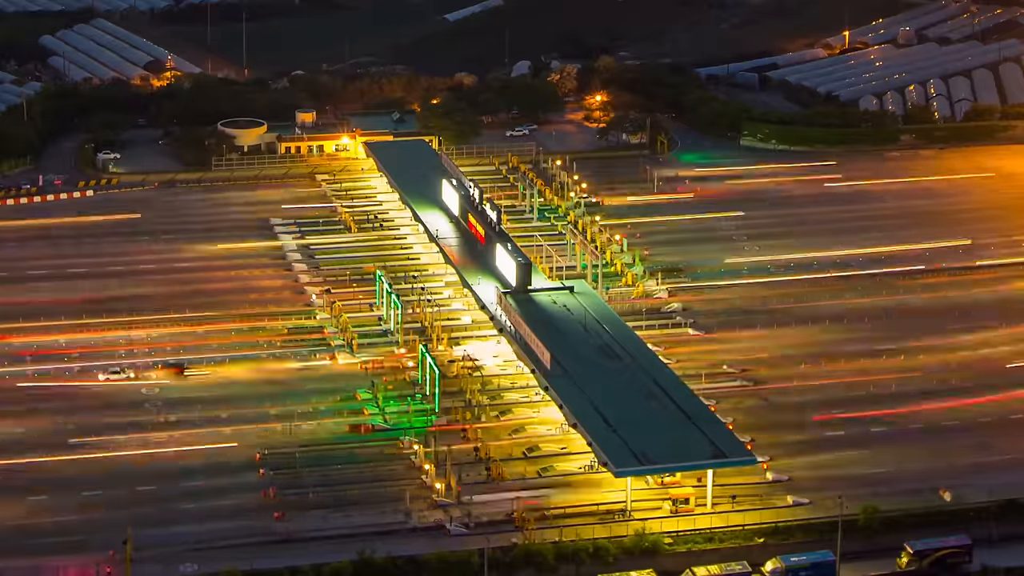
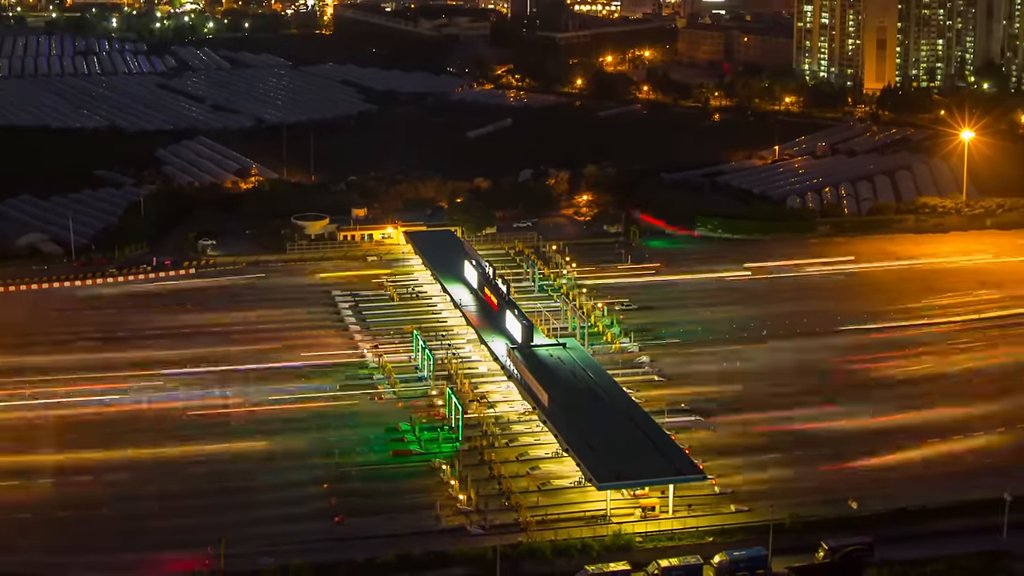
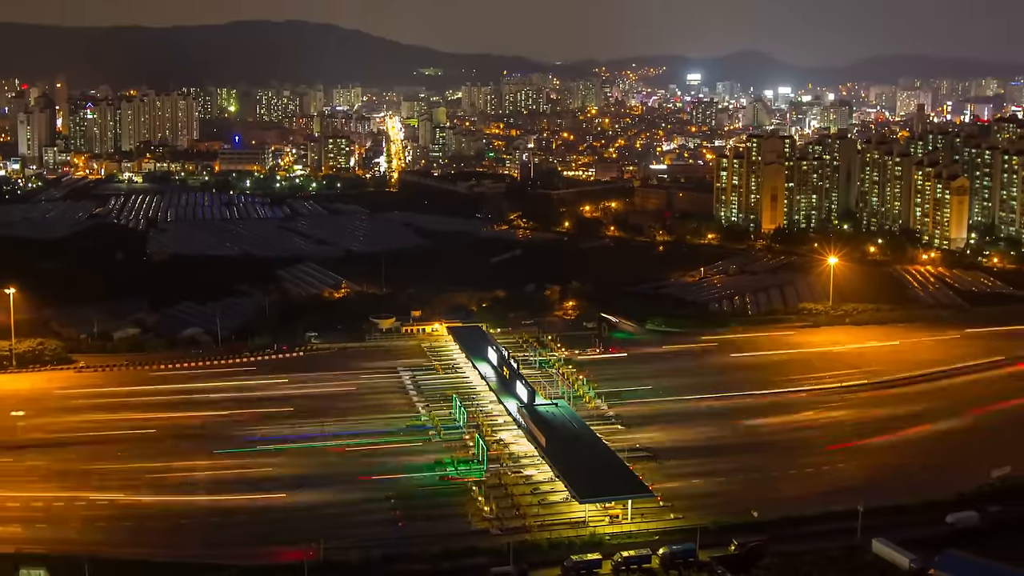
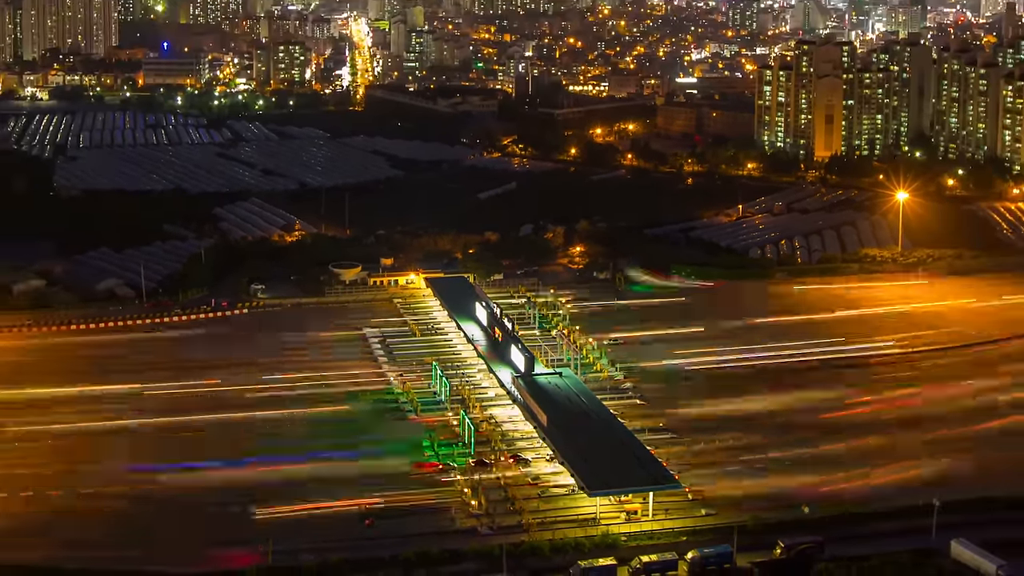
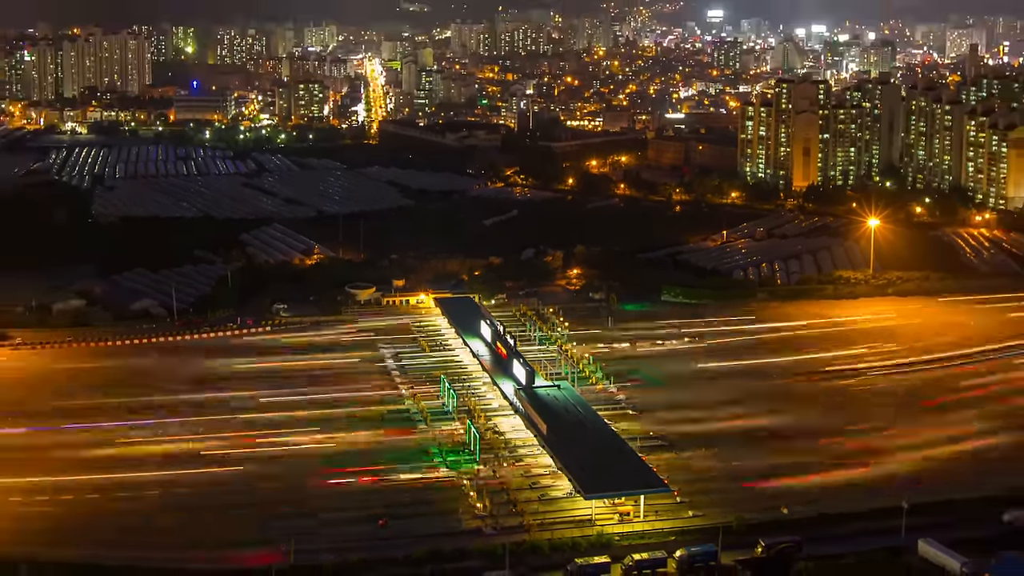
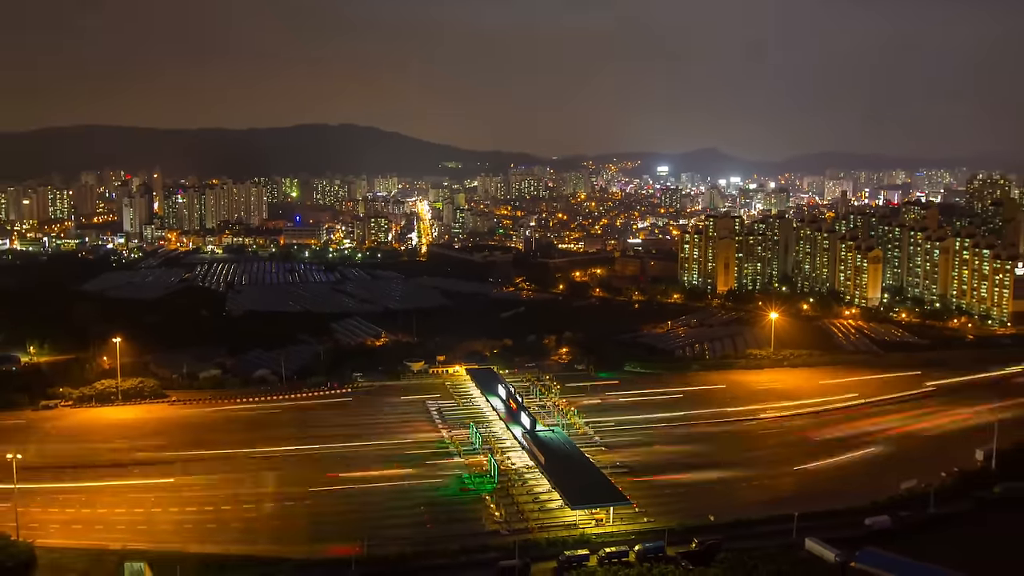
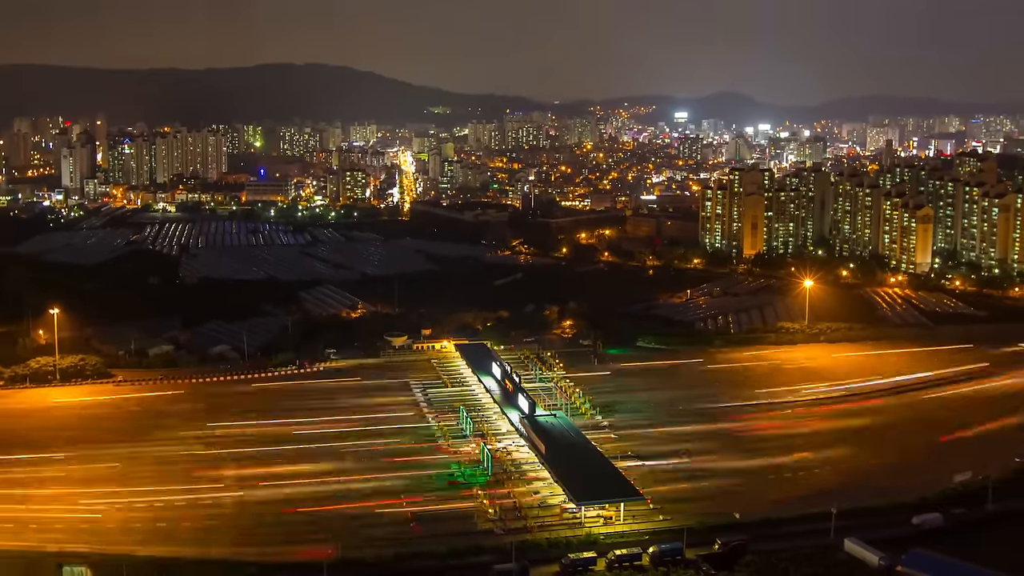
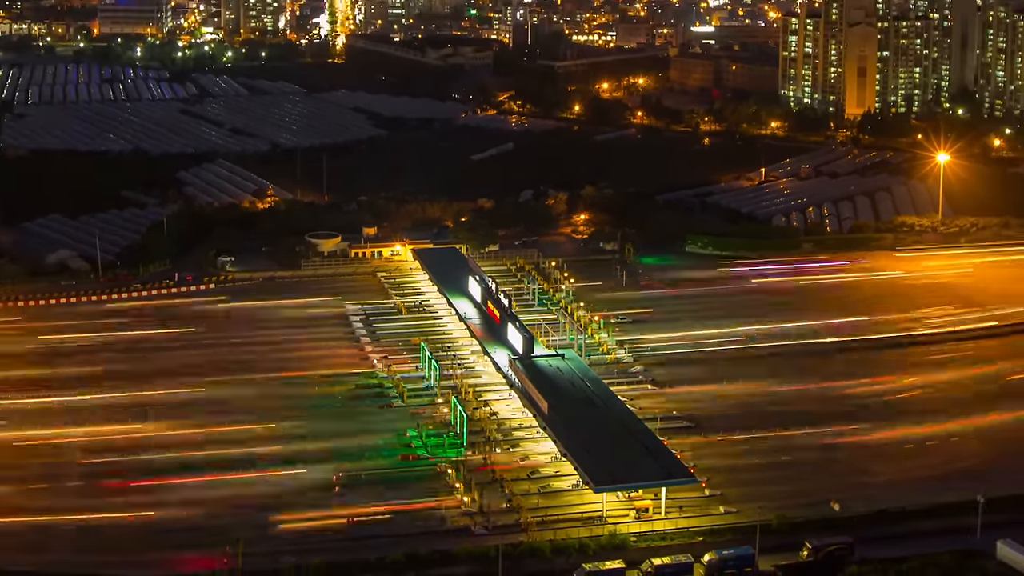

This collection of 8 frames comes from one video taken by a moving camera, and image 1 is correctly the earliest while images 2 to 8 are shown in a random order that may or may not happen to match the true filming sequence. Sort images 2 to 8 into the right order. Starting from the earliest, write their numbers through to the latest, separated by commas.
2, 8, 4, 5, 3, 7, 6
